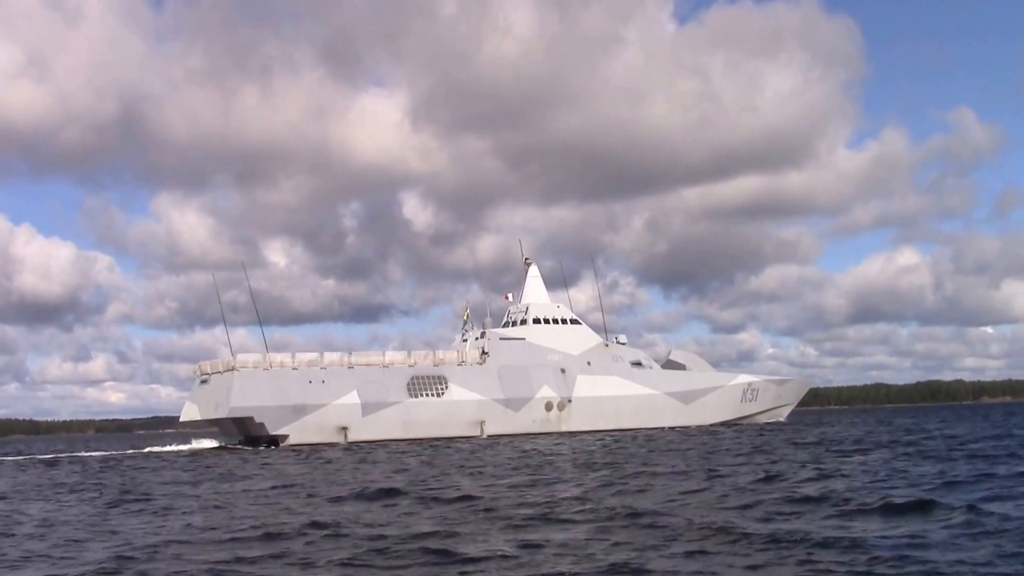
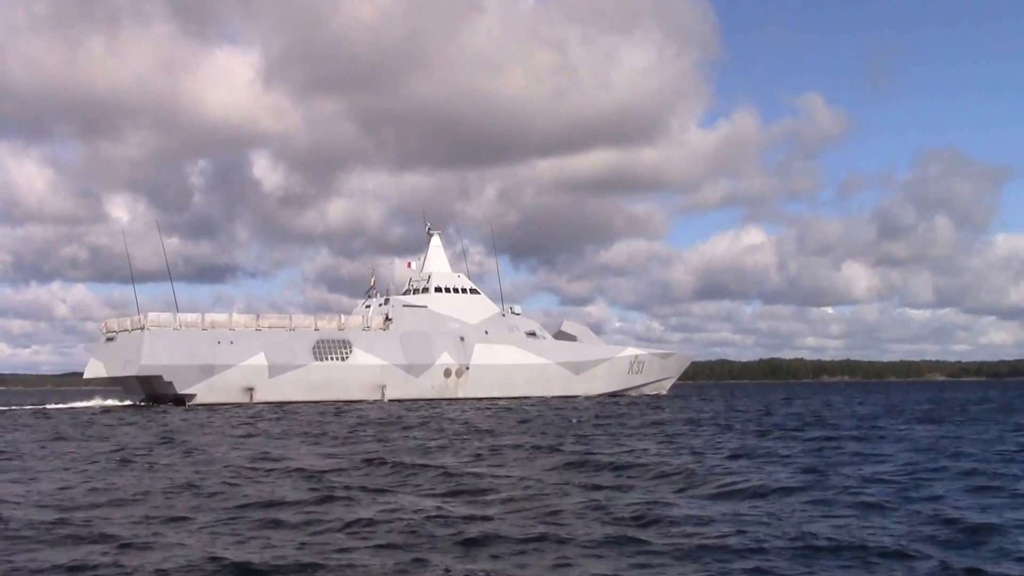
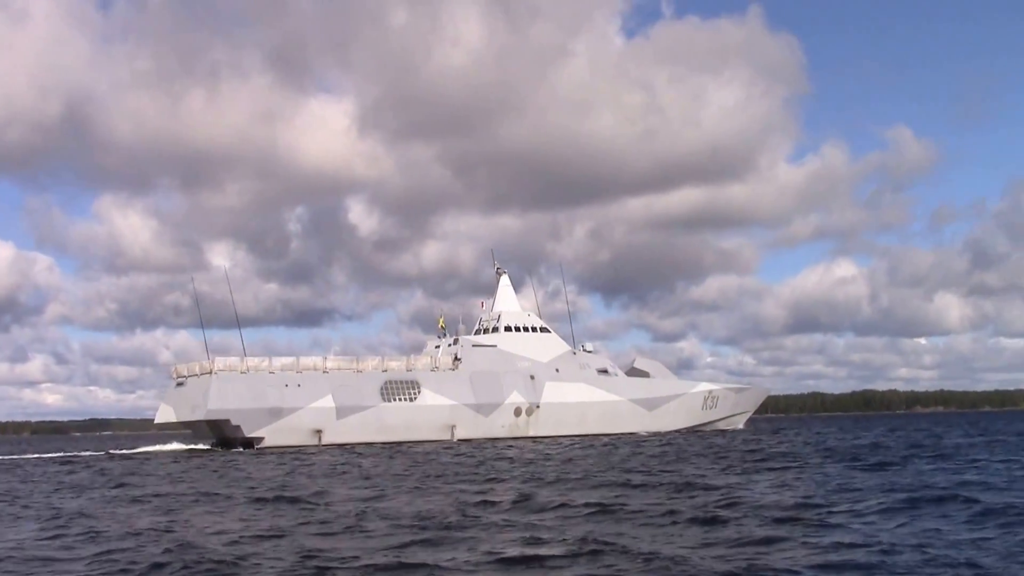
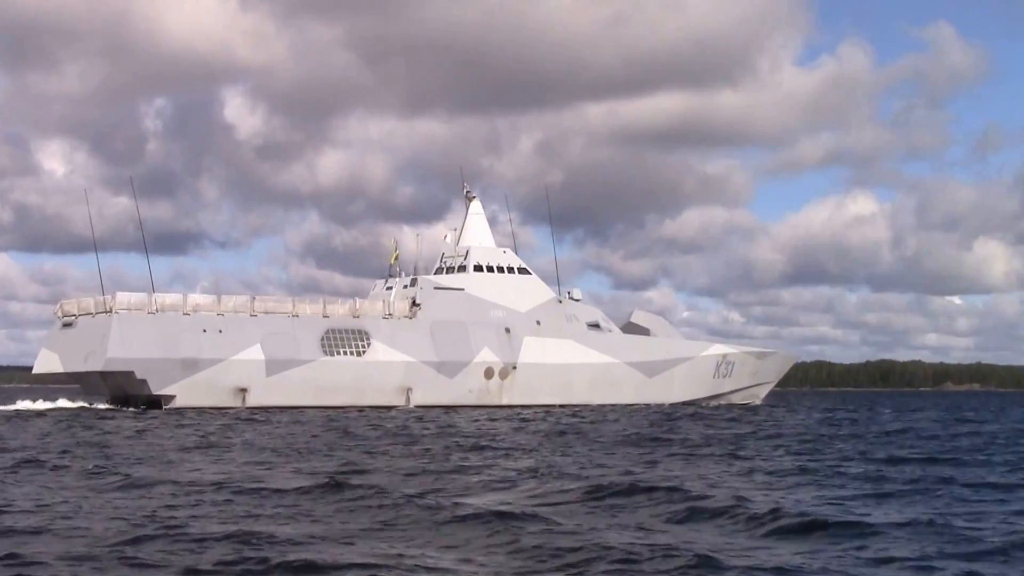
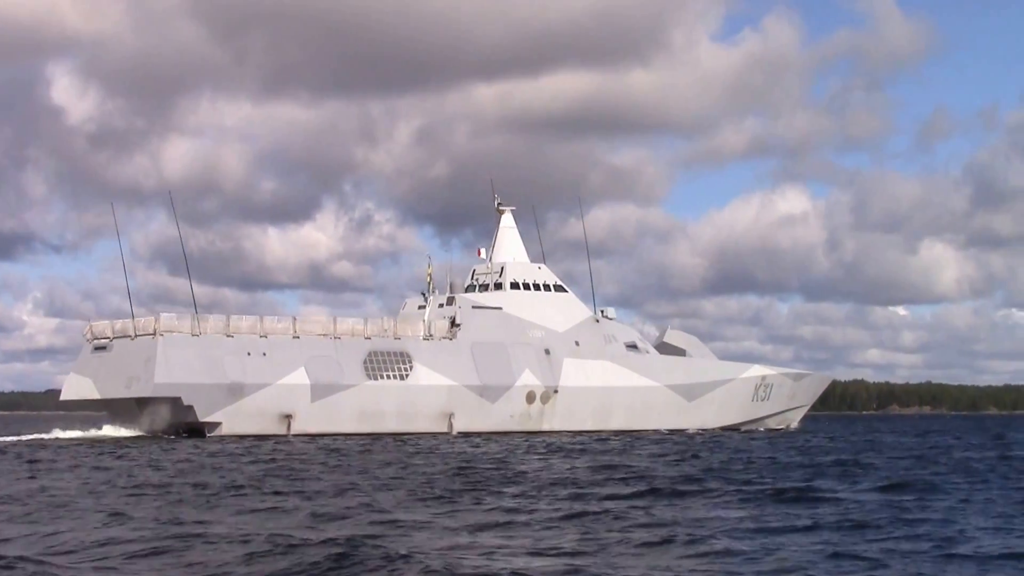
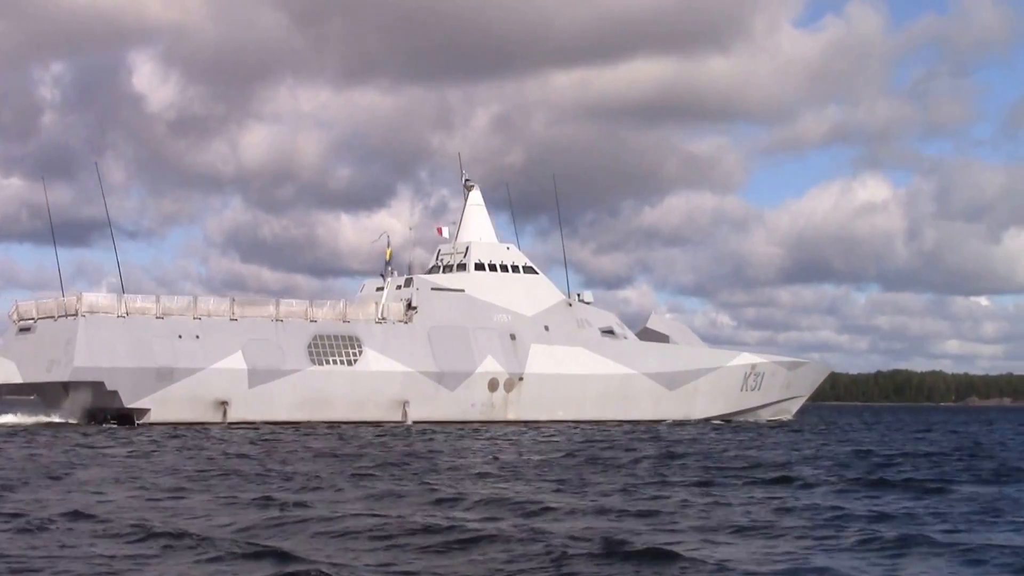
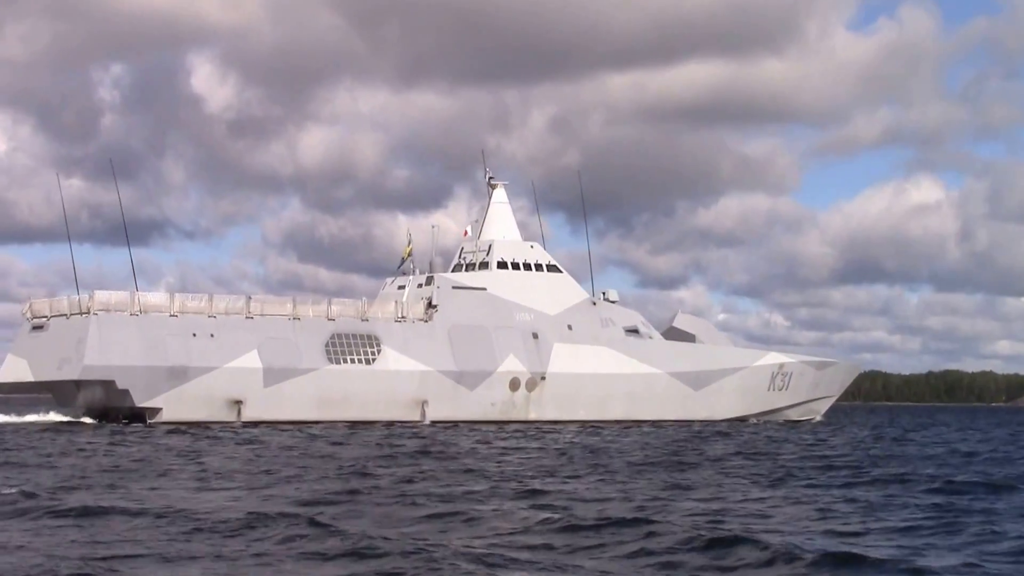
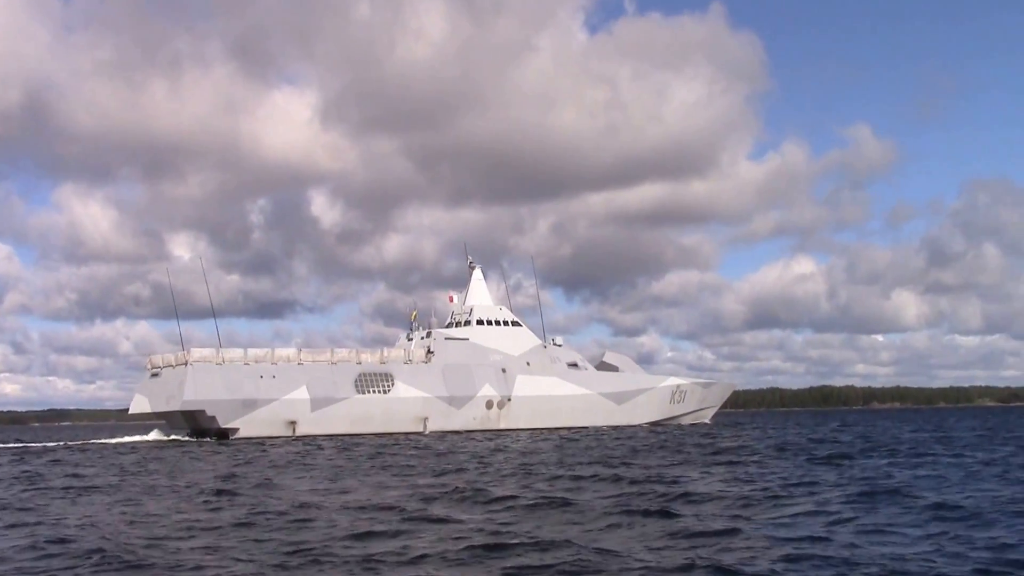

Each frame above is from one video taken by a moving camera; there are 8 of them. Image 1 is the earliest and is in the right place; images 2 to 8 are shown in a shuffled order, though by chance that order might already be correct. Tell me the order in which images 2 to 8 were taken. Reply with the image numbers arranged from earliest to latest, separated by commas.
3, 8, 2, 4, 7, 6, 5
